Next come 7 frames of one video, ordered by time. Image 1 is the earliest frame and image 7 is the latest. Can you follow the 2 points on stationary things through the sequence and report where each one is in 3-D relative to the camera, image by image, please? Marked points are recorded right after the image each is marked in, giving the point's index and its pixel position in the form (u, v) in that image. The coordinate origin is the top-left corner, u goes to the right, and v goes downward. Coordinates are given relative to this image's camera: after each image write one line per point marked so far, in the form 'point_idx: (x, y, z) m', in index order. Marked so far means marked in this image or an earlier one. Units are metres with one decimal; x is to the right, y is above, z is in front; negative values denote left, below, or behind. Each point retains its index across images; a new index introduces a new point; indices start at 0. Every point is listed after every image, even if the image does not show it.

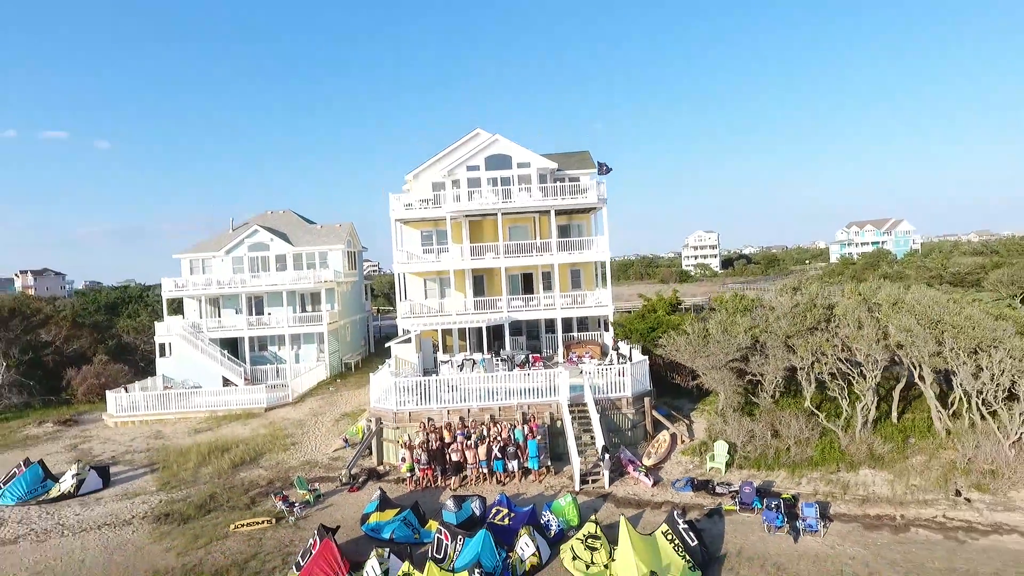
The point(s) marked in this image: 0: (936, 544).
0: (+7.4, -4.4, +9.5) m
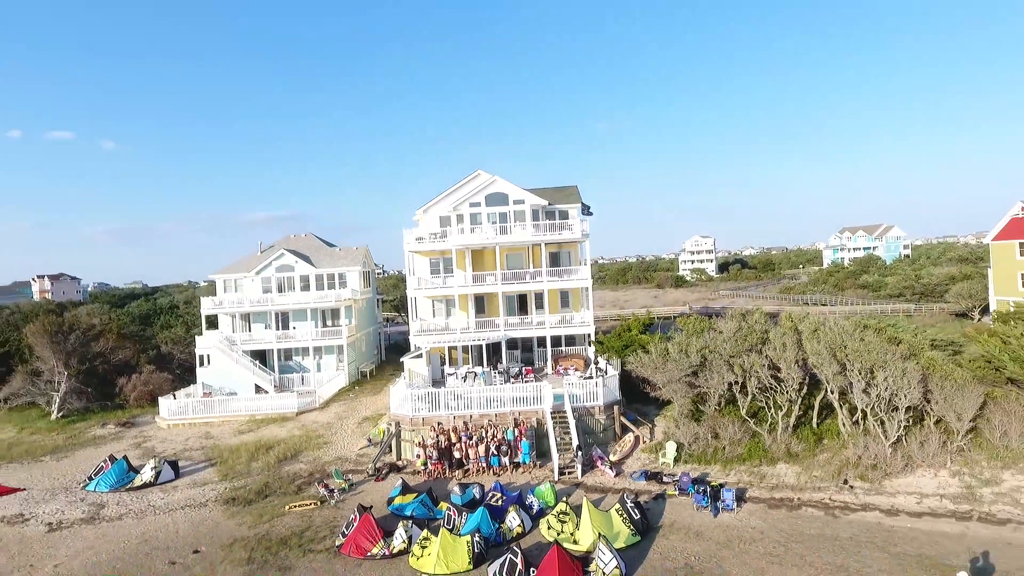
0: (+7.2, -5.4, +12.9) m
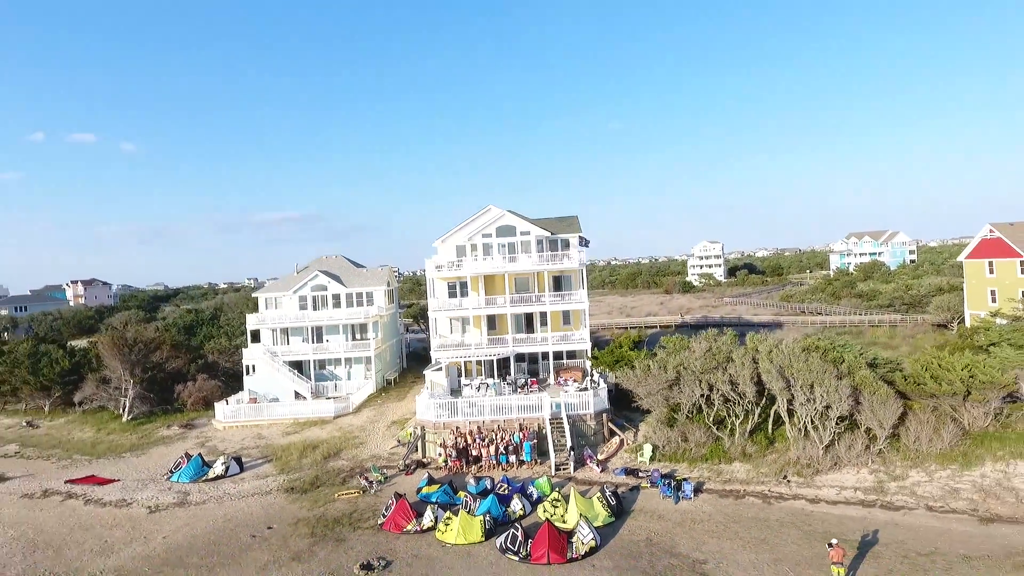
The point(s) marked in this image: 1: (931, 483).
0: (+7.3, -6.4, +16.3) m
1: (+12.5, -5.9, +16.3) m
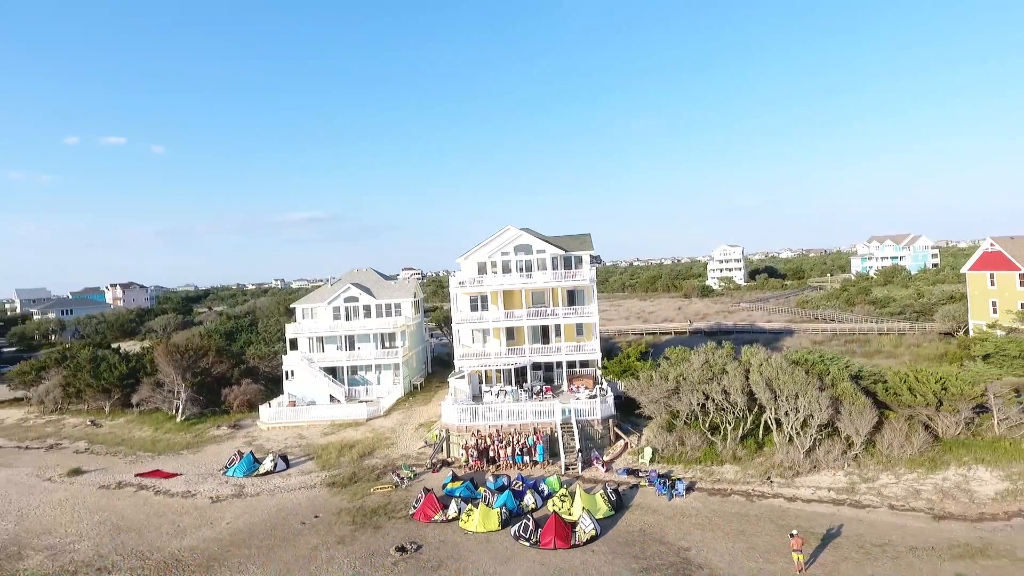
0: (+7.7, -7.2, +18.5) m
1: (+13.0, -6.6, +18.3) m
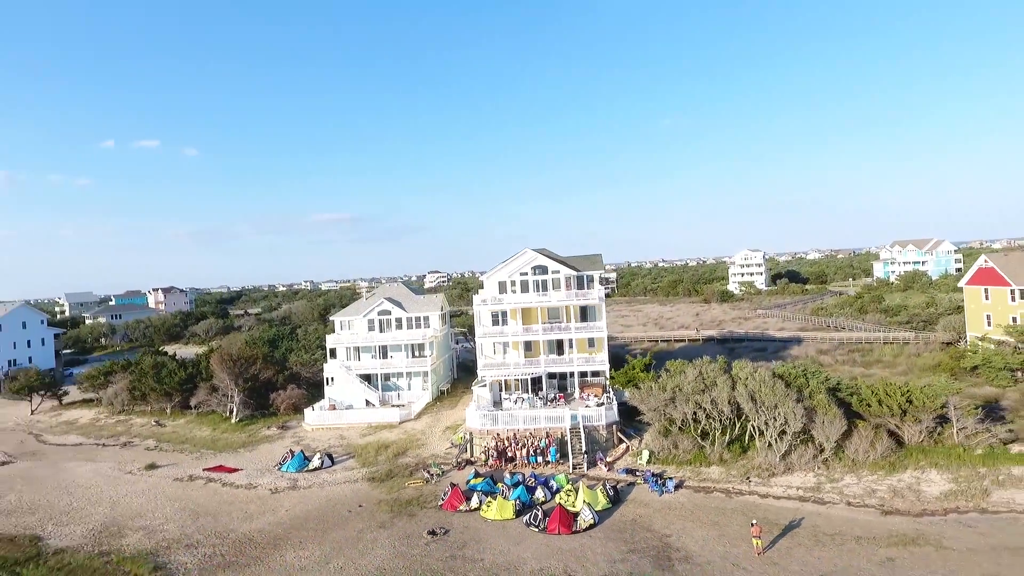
0: (+8.2, -8.3, +21.5) m
1: (+13.5, -7.7, +21.1) m
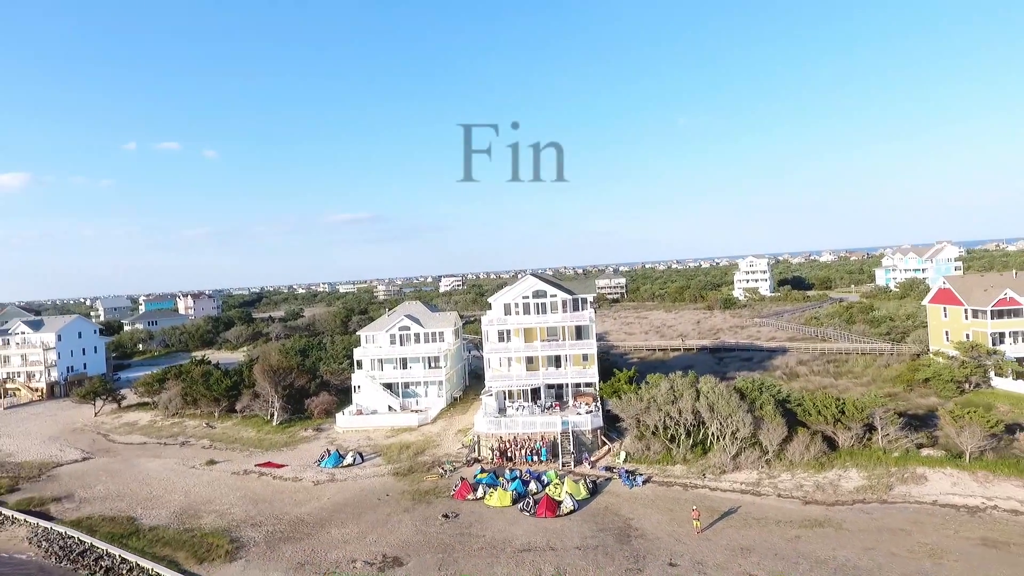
0: (+8.1, -9.9, +26.5) m
1: (+13.3, -9.2, +26.0) m
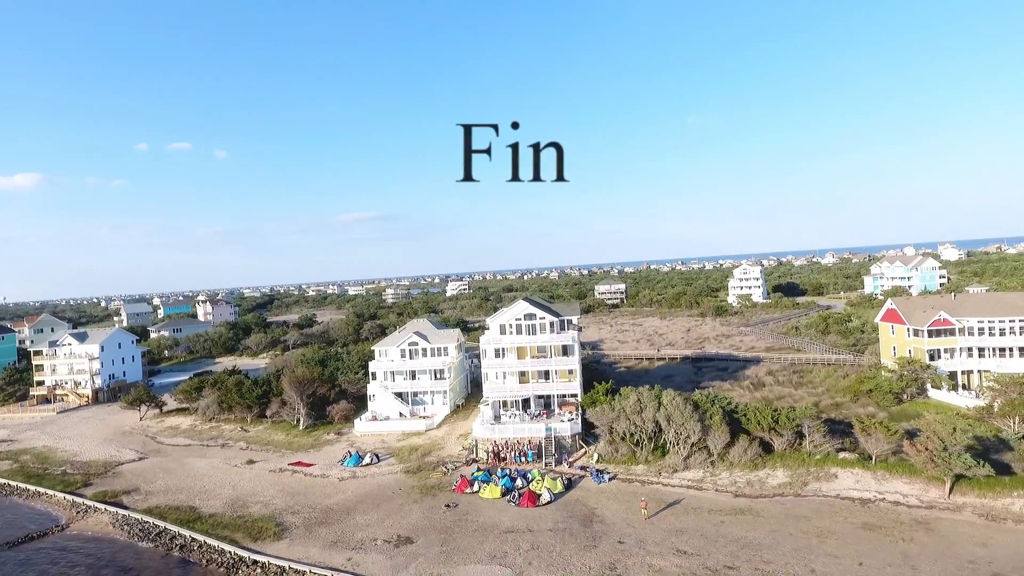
0: (+7.5, -11.8, +32.5) m
1: (+12.7, -11.2, +31.9) m
